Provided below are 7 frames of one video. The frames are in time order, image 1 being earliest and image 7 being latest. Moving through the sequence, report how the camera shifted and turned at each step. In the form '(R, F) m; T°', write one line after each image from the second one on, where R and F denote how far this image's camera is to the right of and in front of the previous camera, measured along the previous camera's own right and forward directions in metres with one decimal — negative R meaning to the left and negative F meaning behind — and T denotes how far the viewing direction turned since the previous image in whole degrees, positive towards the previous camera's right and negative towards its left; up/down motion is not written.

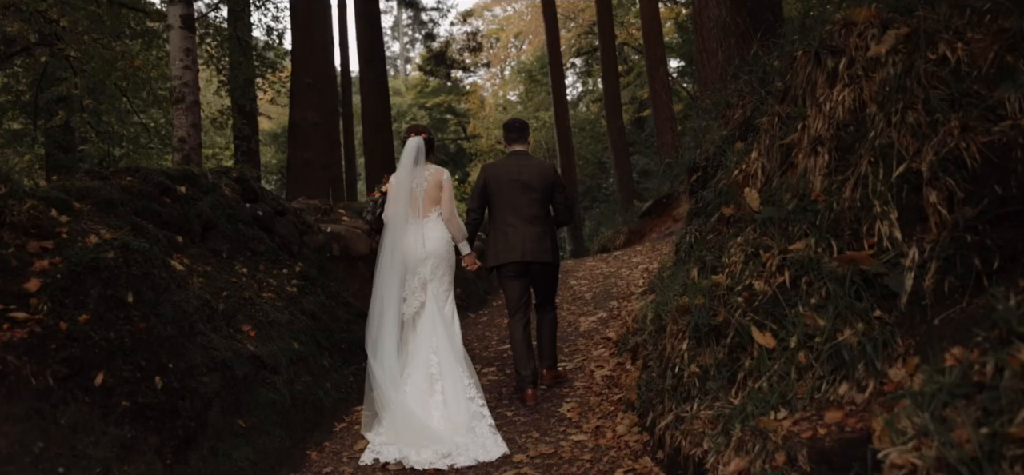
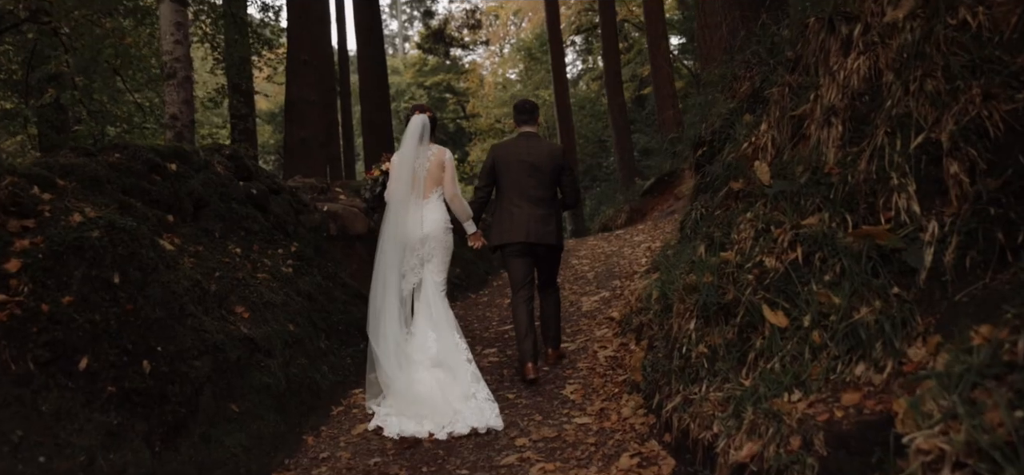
(0.0, +0.1) m; 0°
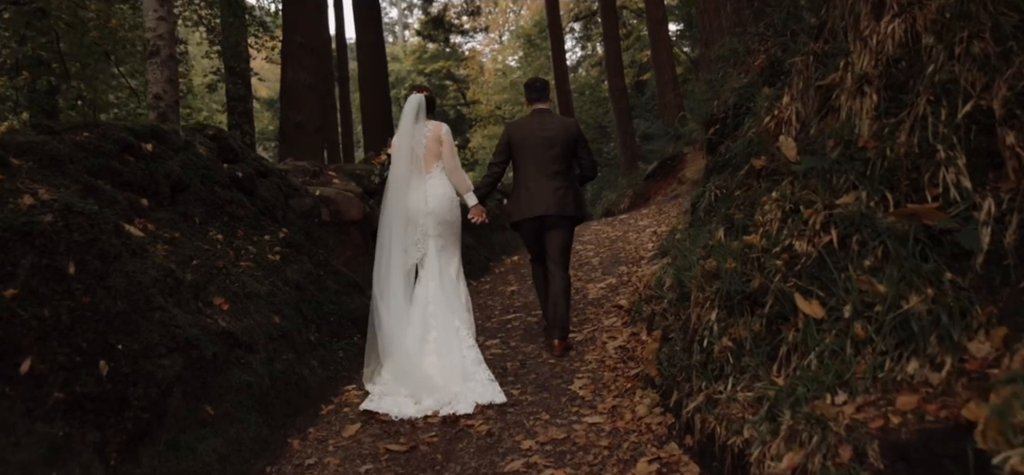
(0.0, +0.4) m; 0°
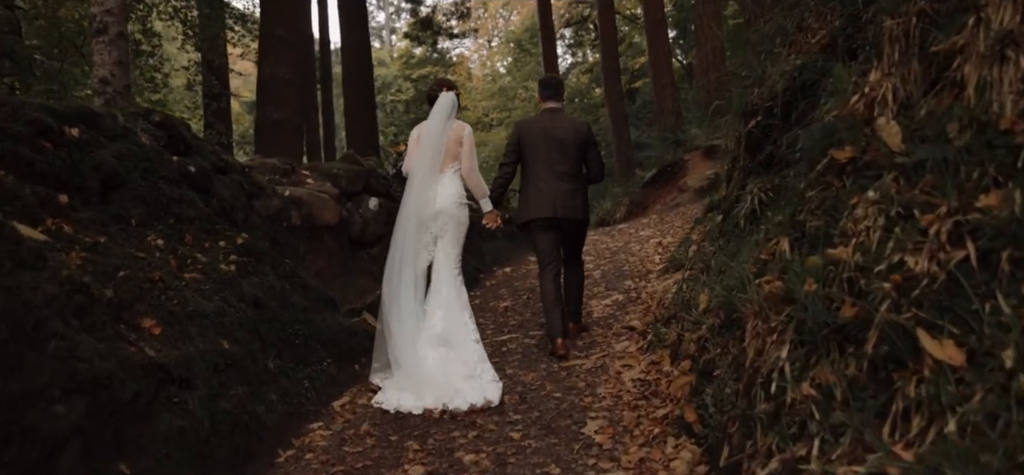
(-0.1, +0.9) m; +1°
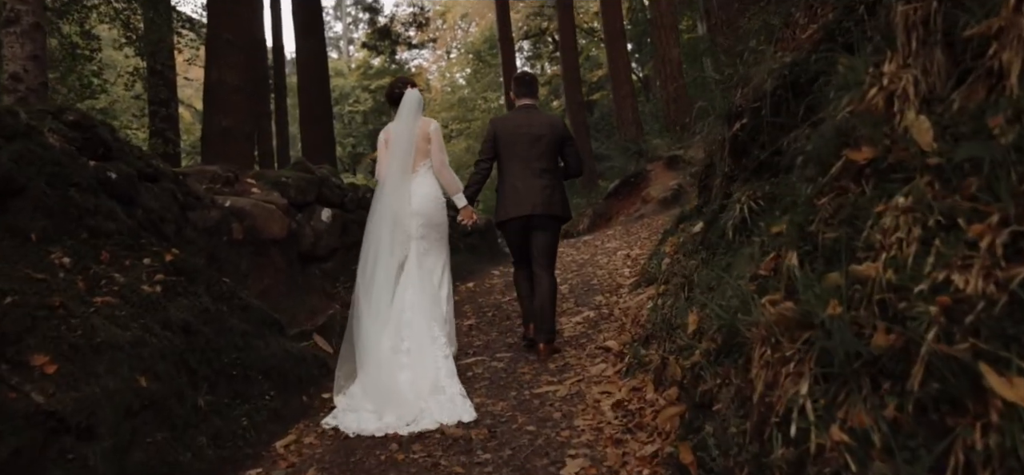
(0.0, +0.5) m; +3°
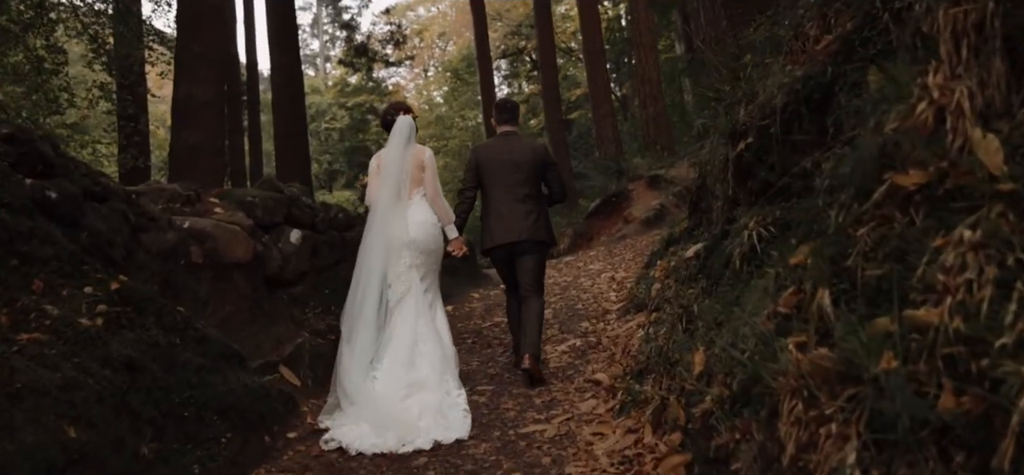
(0.0, +0.4) m; +2°
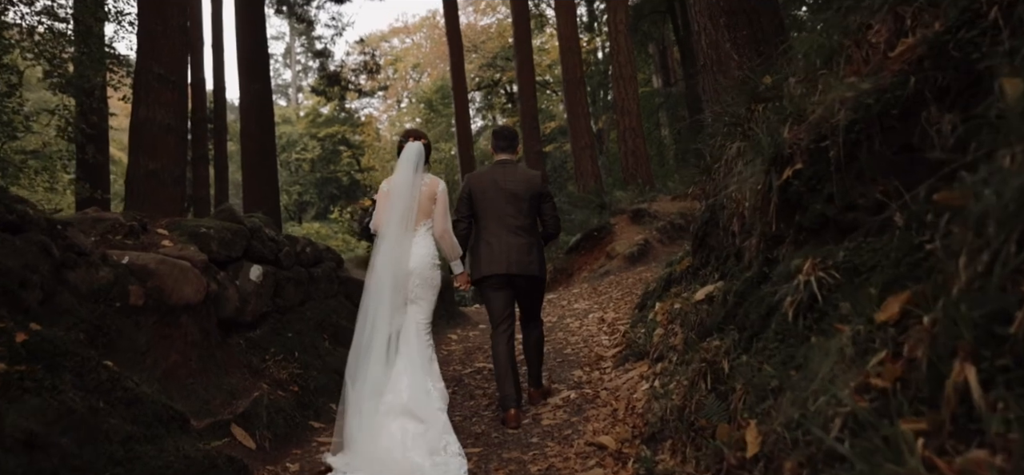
(-0.1, +0.7) m; +2°
